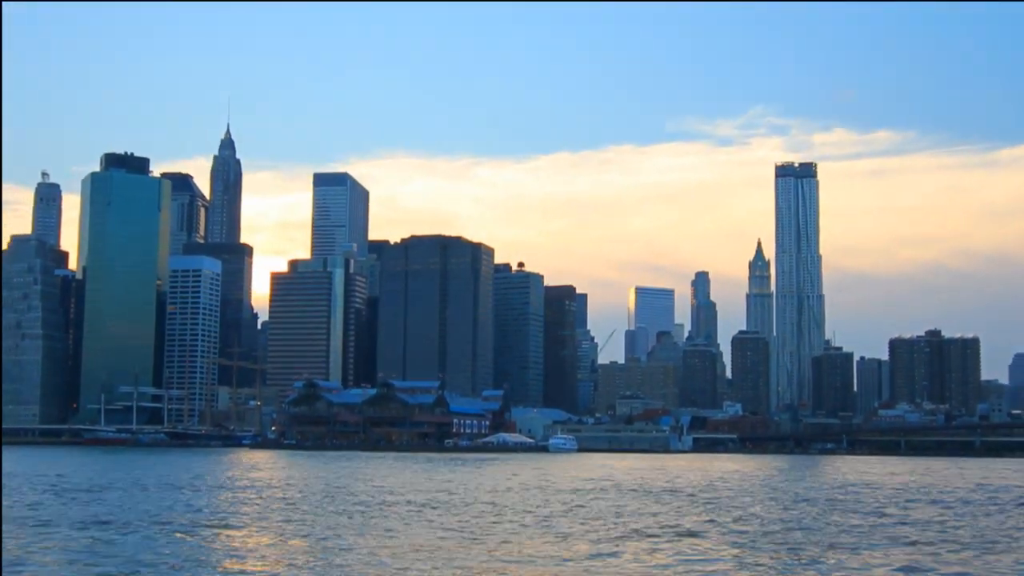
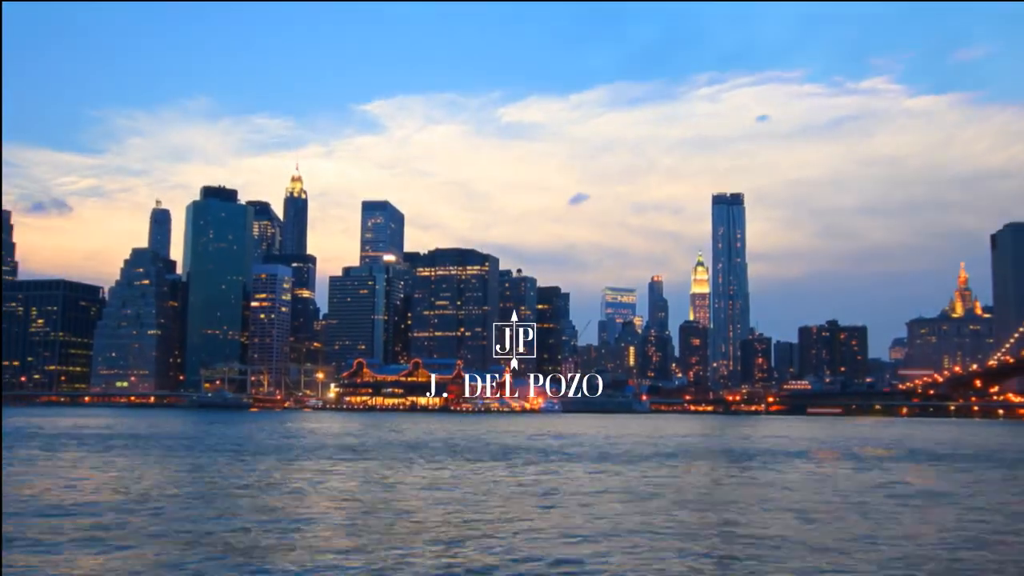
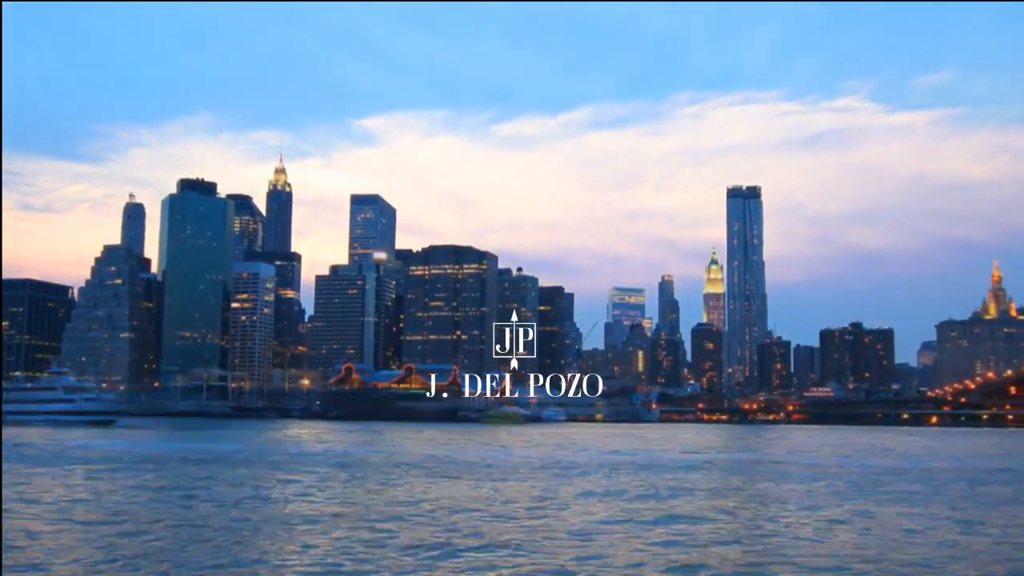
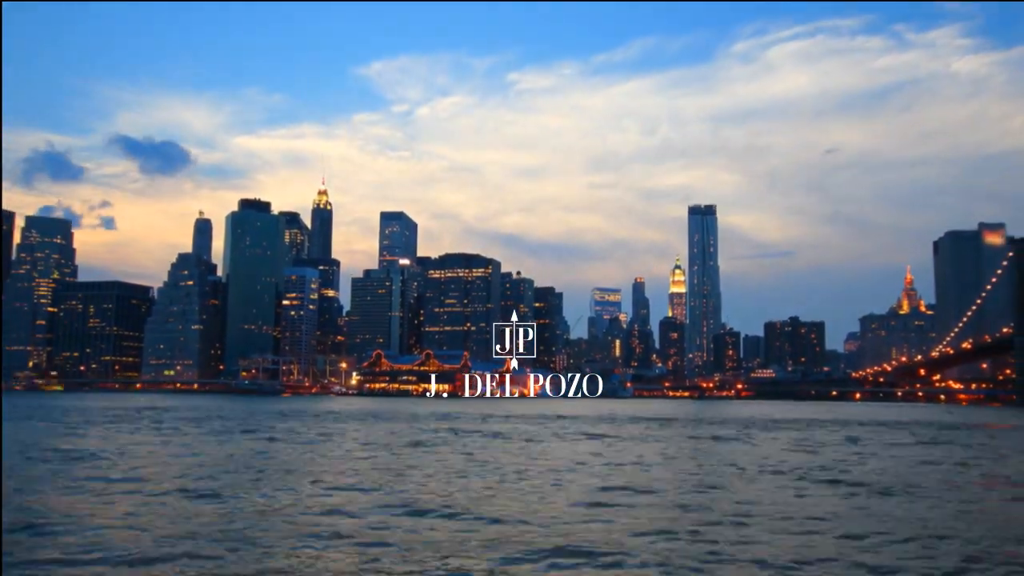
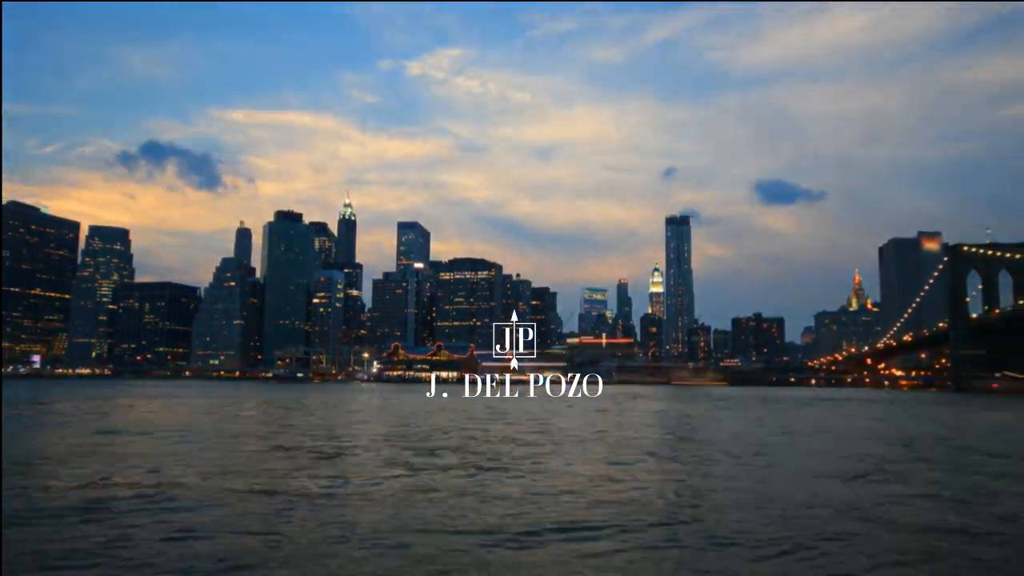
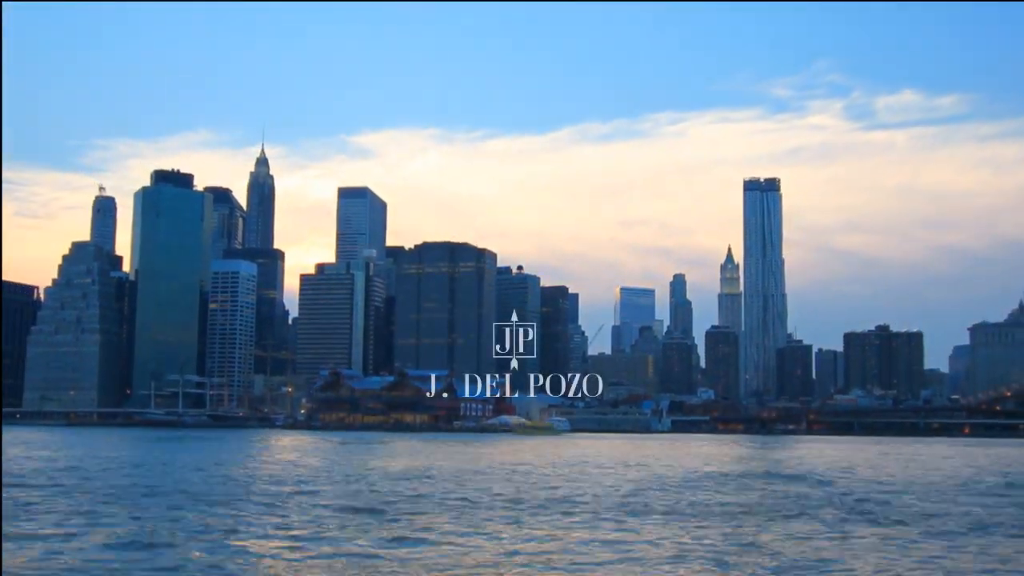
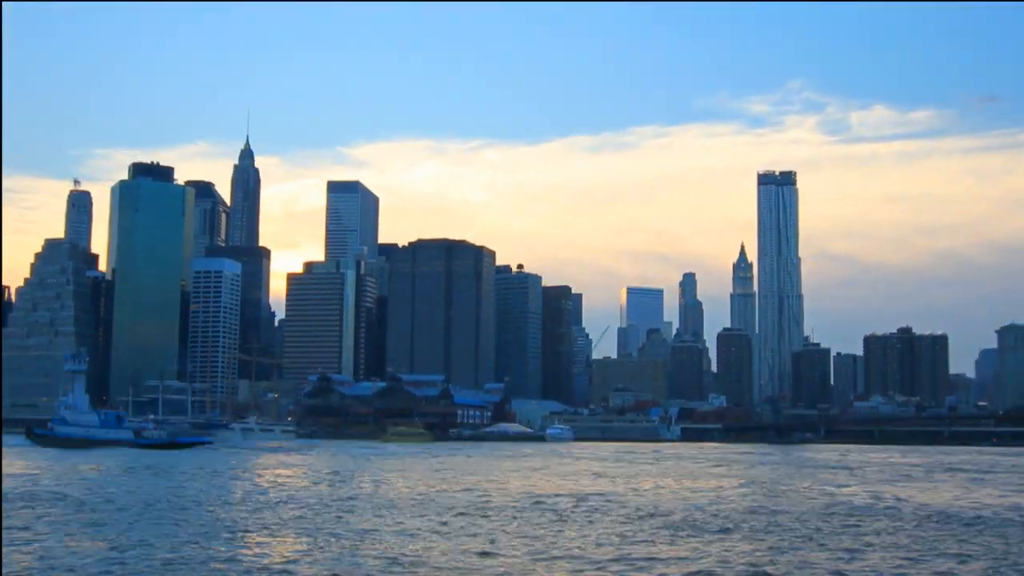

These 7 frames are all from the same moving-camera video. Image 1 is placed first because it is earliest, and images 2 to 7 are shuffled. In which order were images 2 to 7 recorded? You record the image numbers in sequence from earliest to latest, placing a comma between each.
7, 6, 3, 2, 4, 5
